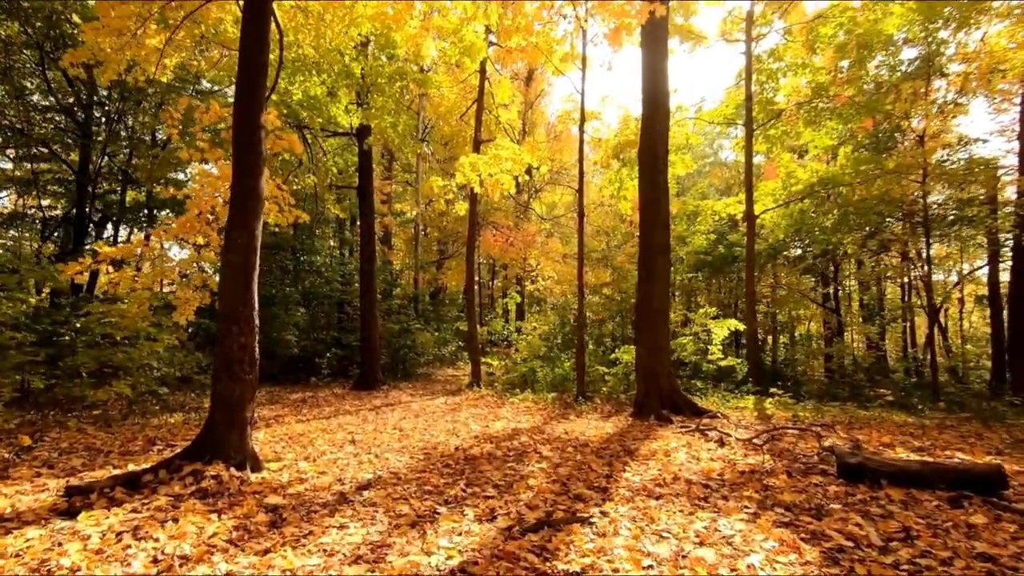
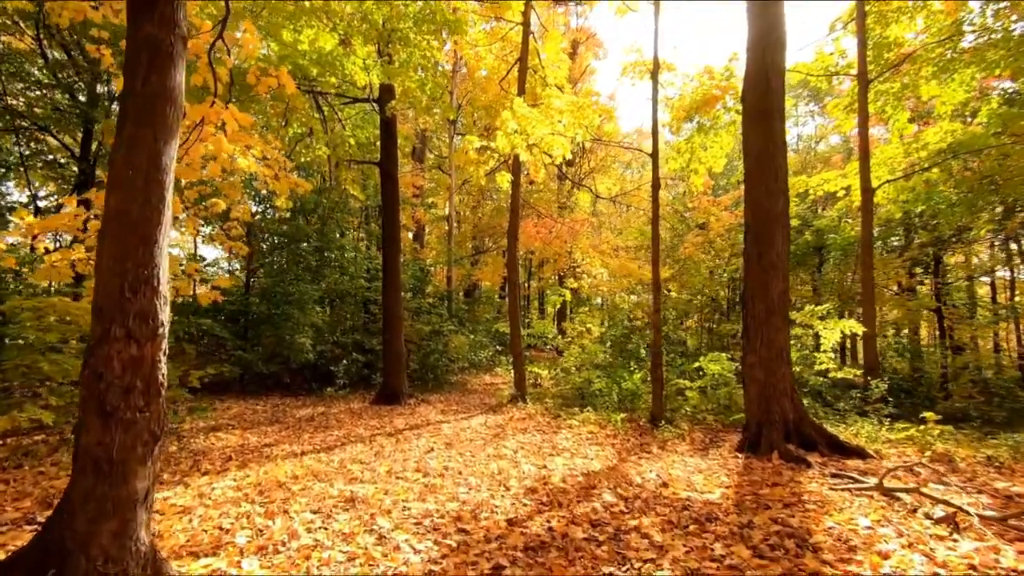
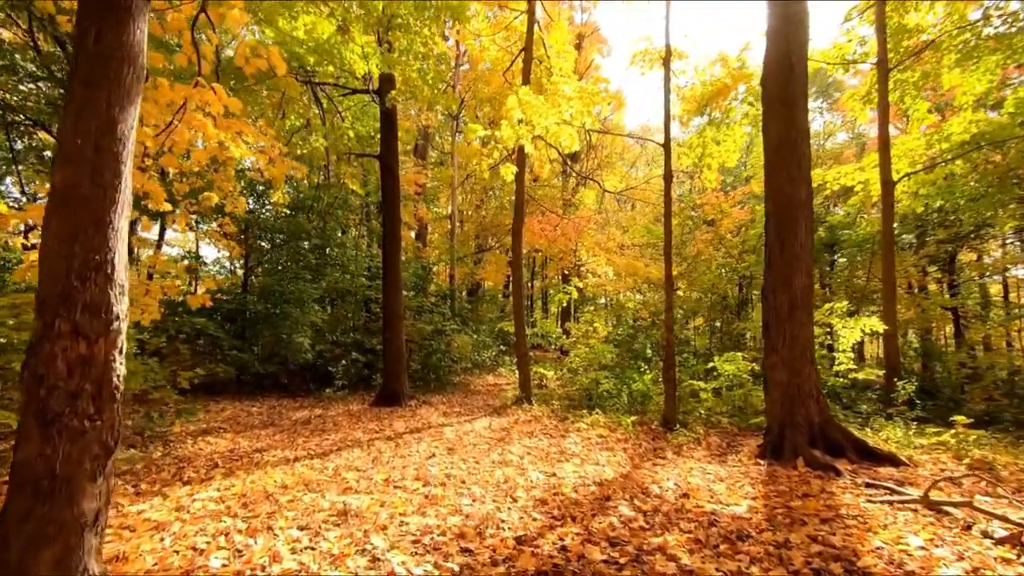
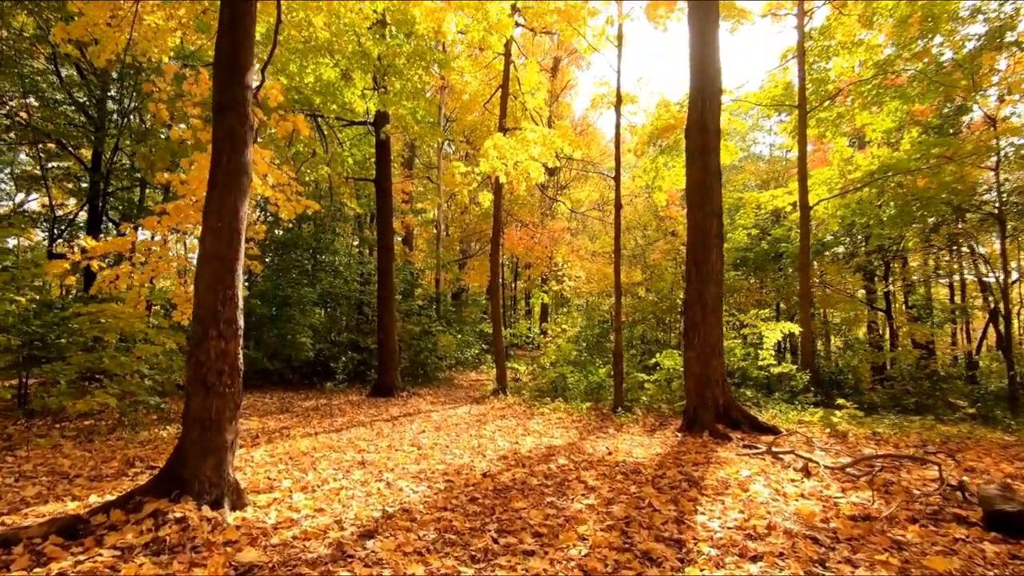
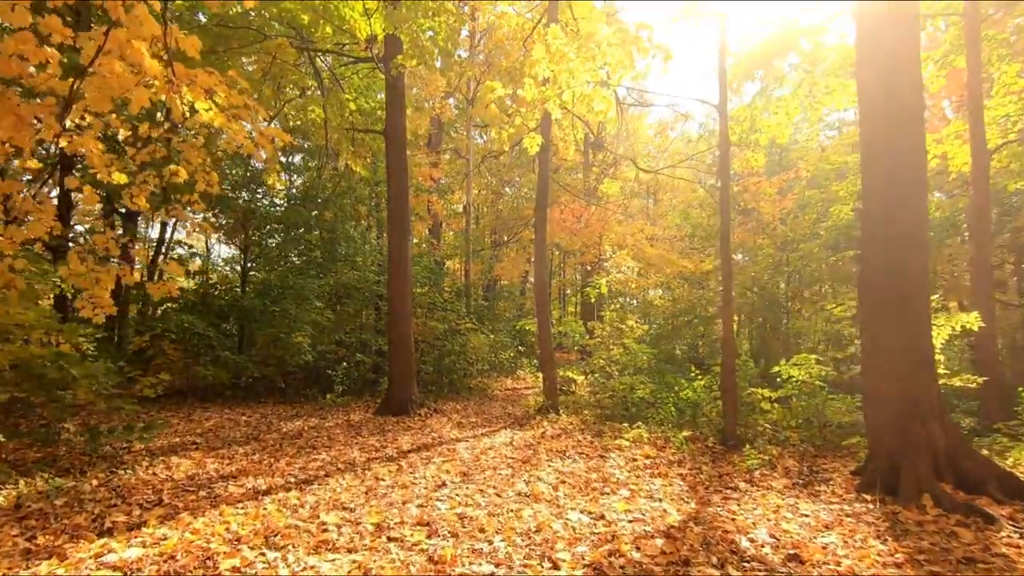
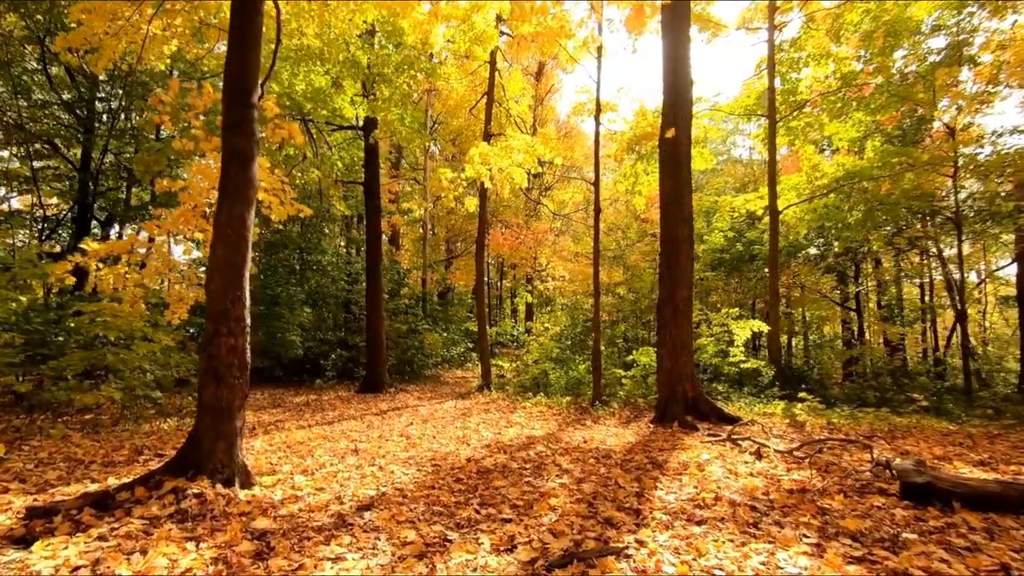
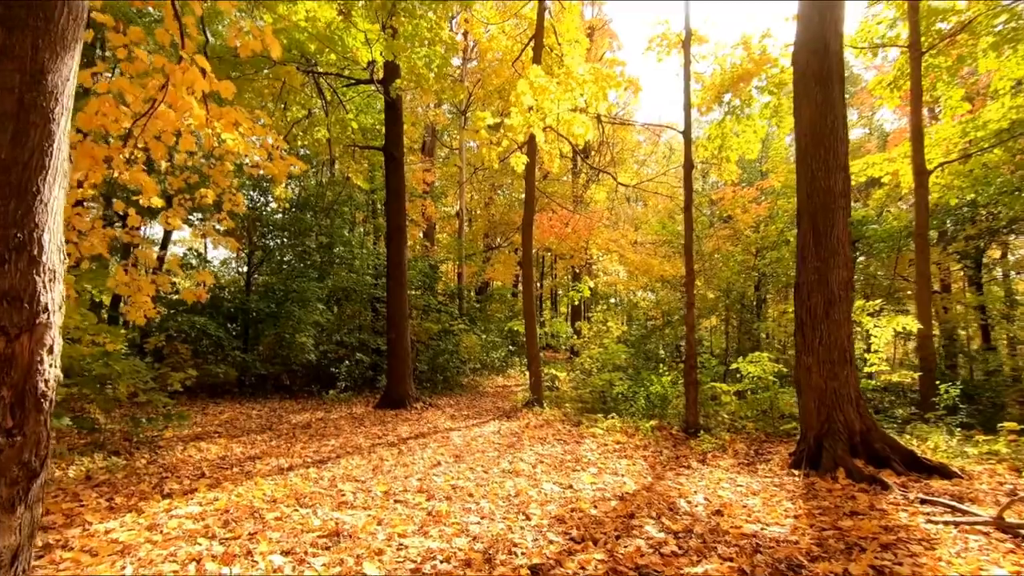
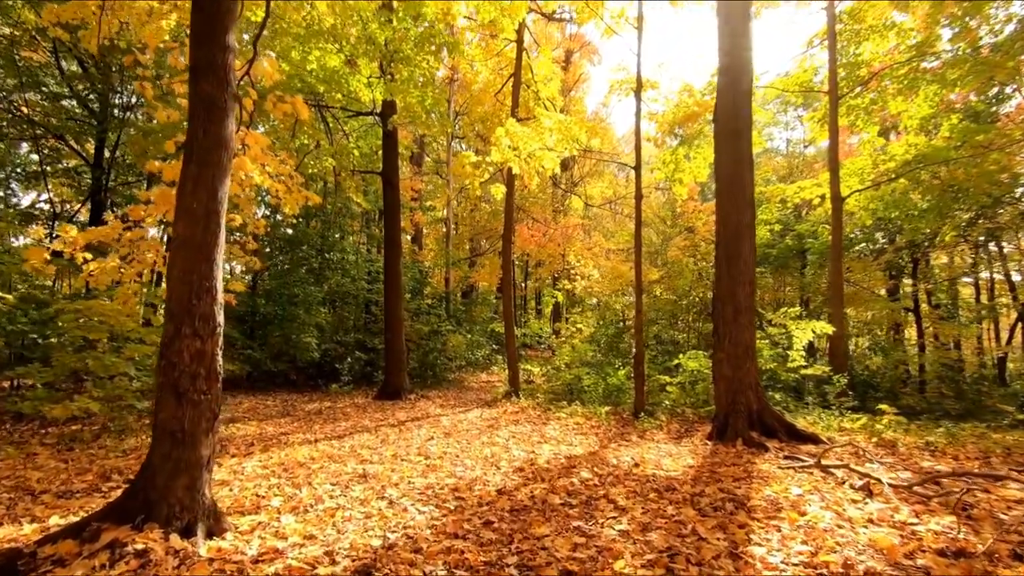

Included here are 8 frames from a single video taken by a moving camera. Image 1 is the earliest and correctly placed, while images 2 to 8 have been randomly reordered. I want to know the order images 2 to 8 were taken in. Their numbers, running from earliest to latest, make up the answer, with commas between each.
6, 4, 8, 2, 3, 7, 5
